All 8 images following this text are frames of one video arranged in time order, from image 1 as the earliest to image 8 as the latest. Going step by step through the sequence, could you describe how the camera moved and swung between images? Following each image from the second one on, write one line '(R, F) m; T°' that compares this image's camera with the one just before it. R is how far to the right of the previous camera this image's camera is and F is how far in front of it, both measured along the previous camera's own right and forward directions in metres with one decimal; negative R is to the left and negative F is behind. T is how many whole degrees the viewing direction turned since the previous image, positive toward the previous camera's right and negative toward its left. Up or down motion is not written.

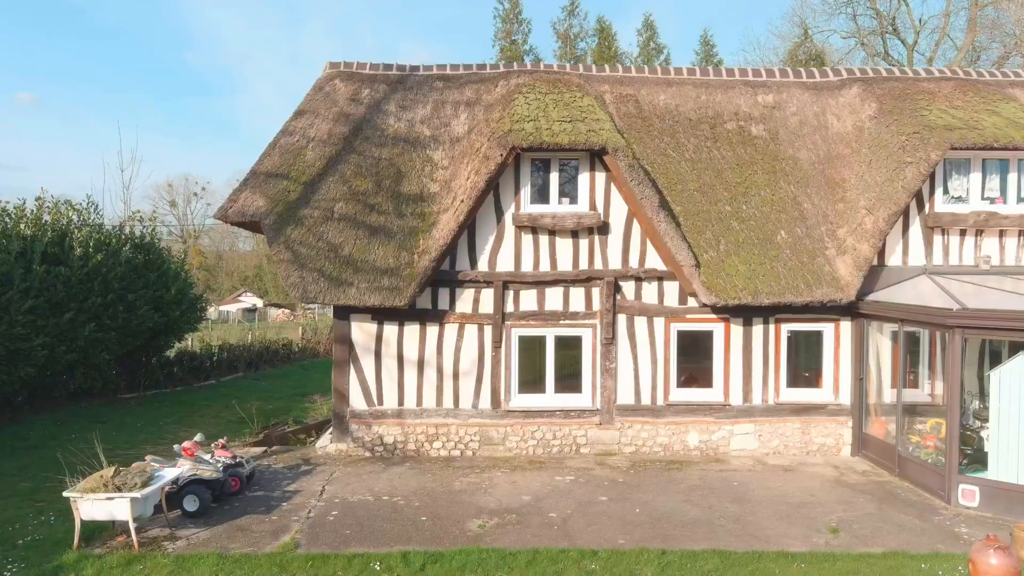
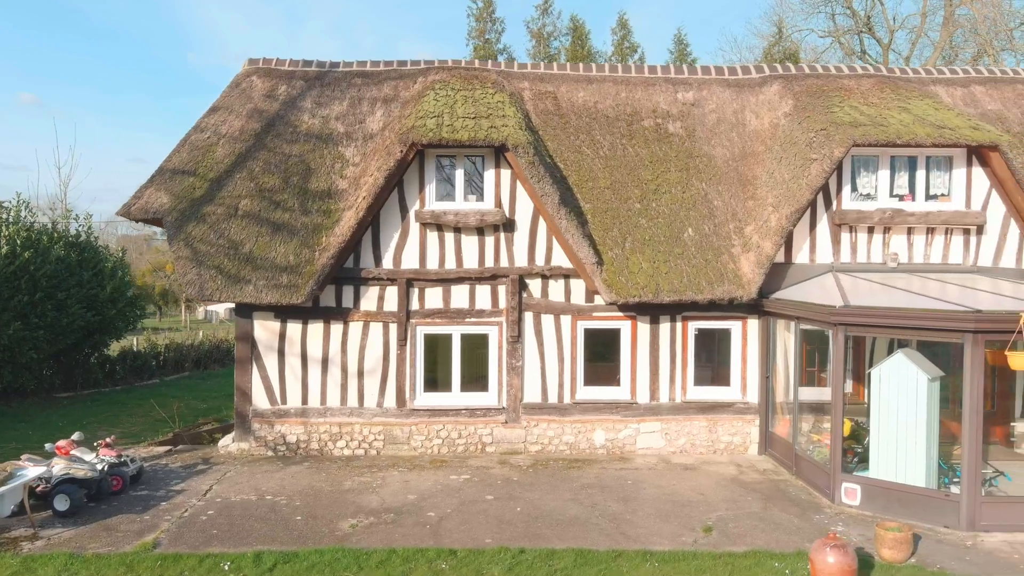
(+2.2, +0.1) m; 0°
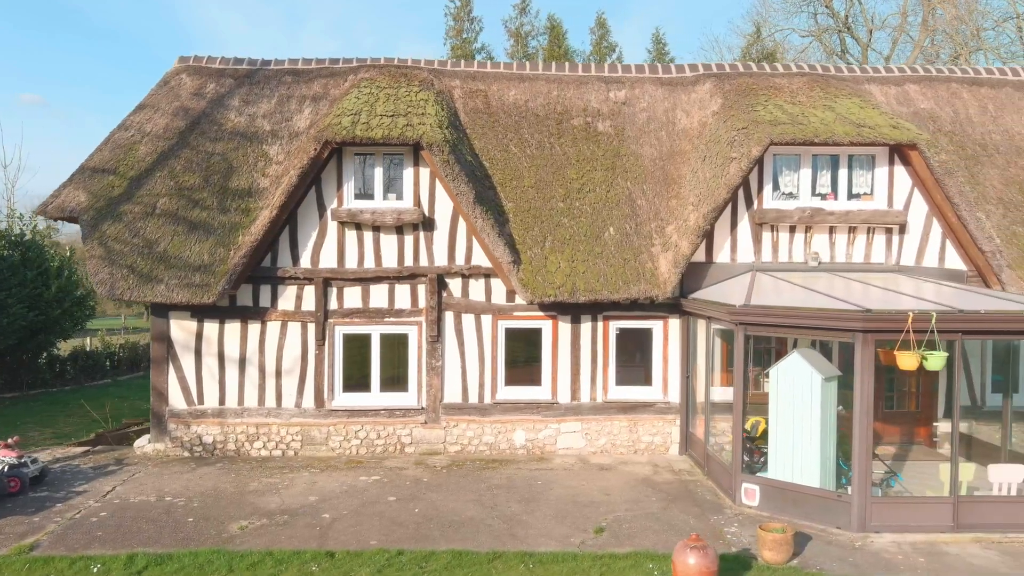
(+1.8, +0.1) m; 0°
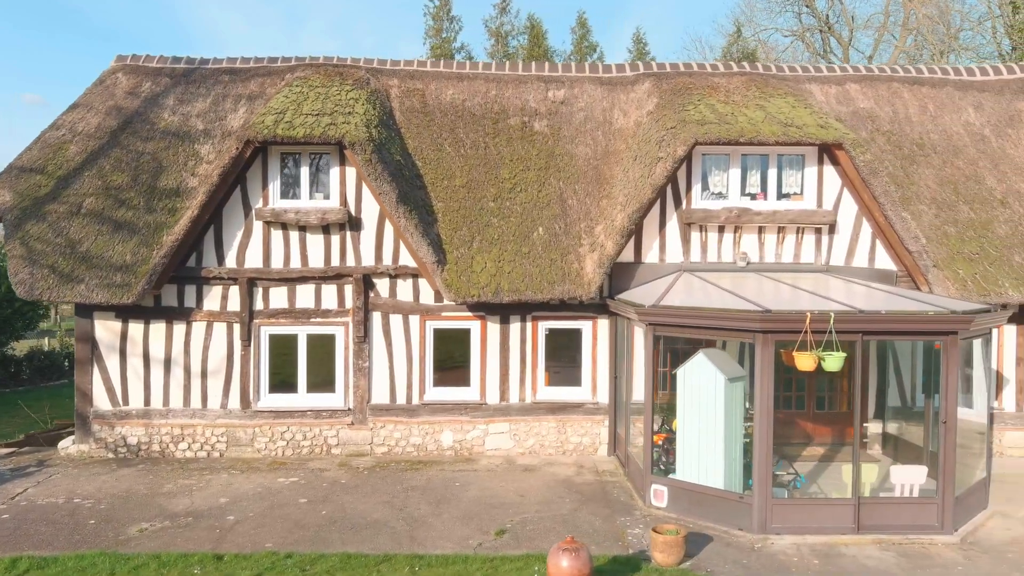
(+1.7, 0.0) m; 0°
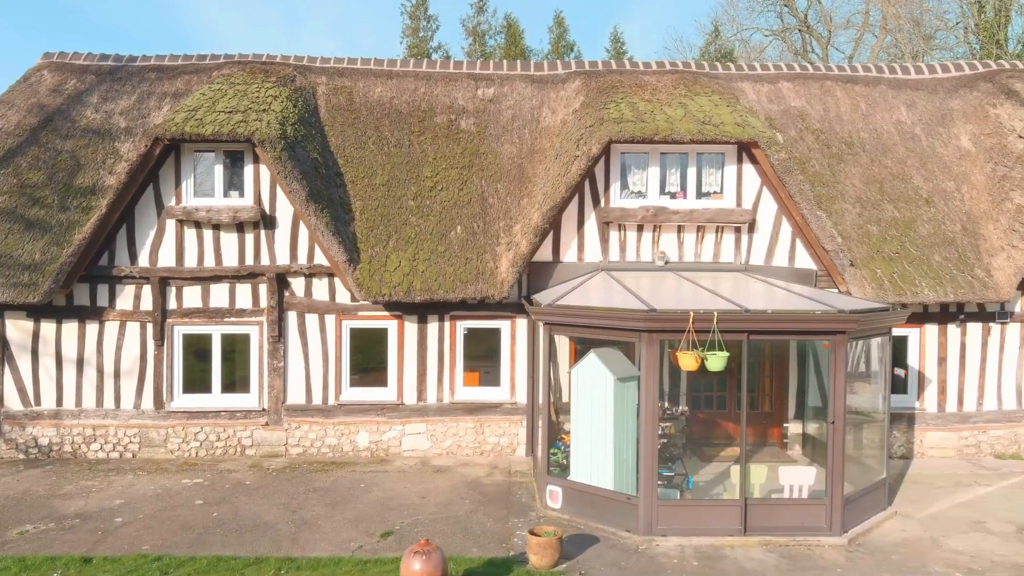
(+1.9, +0.1) m; 0°
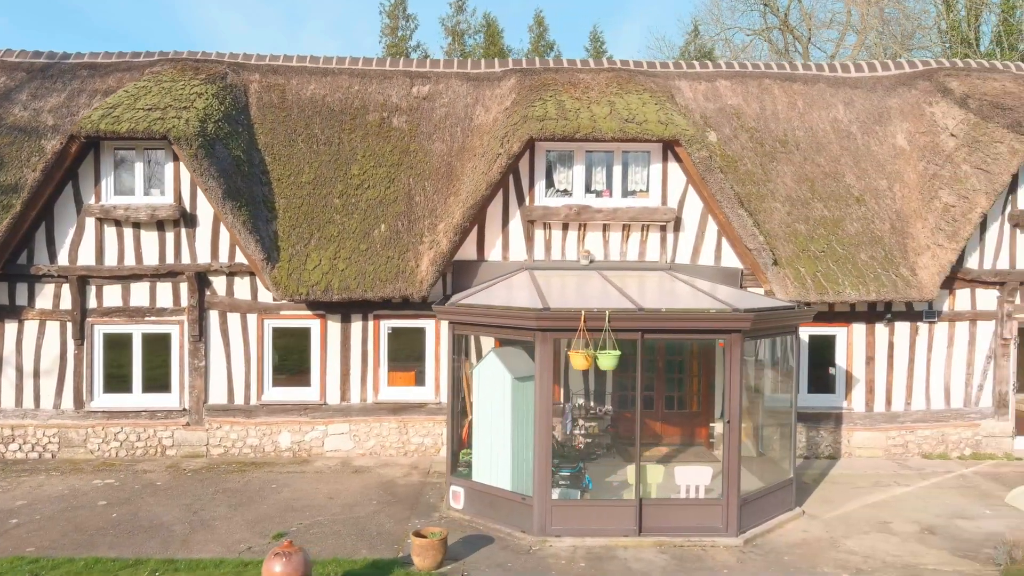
(+1.7, +0.1) m; 0°
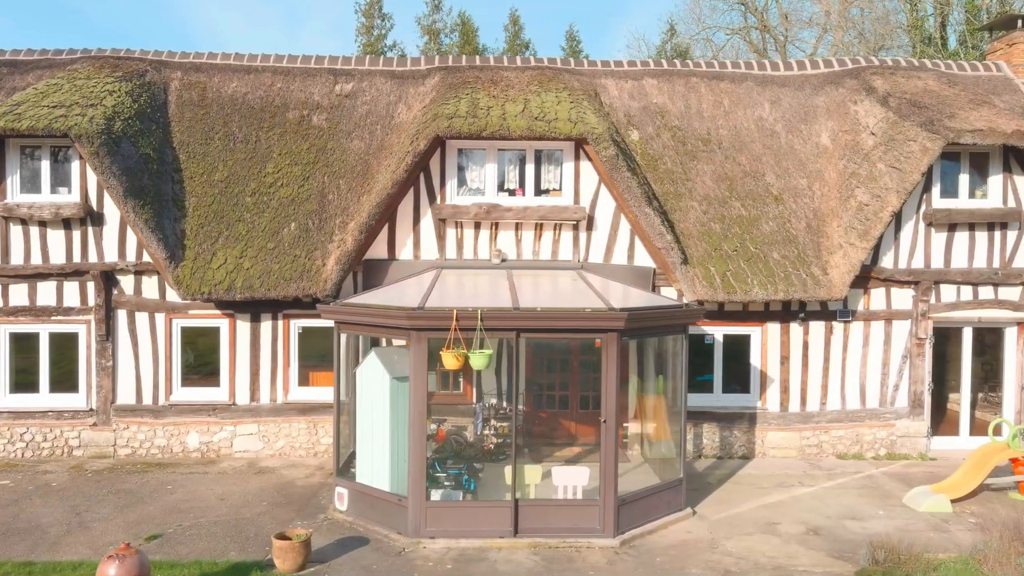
(+2.0, +0.1) m; 0°
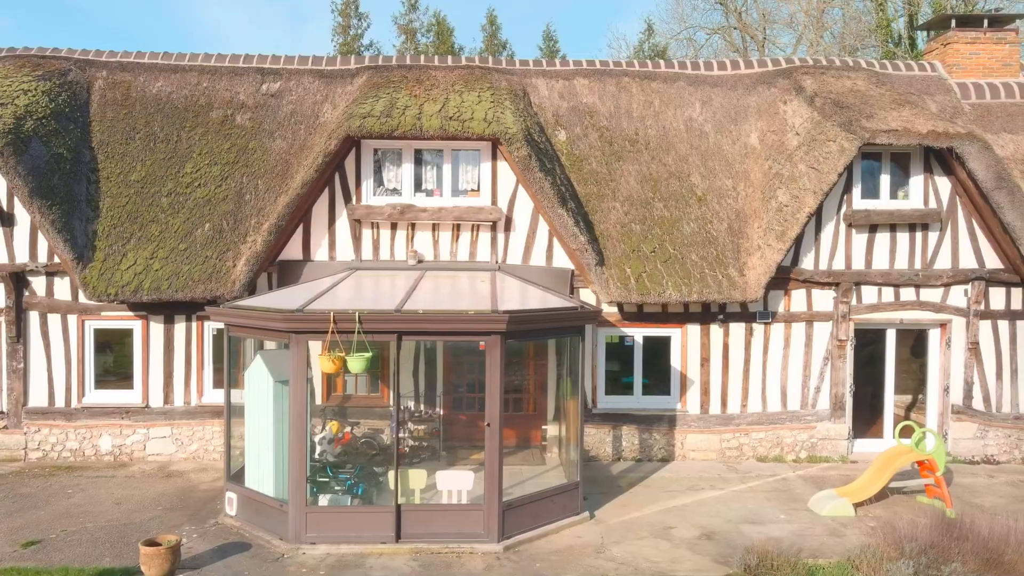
(+1.8, +0.1) m; 0°
